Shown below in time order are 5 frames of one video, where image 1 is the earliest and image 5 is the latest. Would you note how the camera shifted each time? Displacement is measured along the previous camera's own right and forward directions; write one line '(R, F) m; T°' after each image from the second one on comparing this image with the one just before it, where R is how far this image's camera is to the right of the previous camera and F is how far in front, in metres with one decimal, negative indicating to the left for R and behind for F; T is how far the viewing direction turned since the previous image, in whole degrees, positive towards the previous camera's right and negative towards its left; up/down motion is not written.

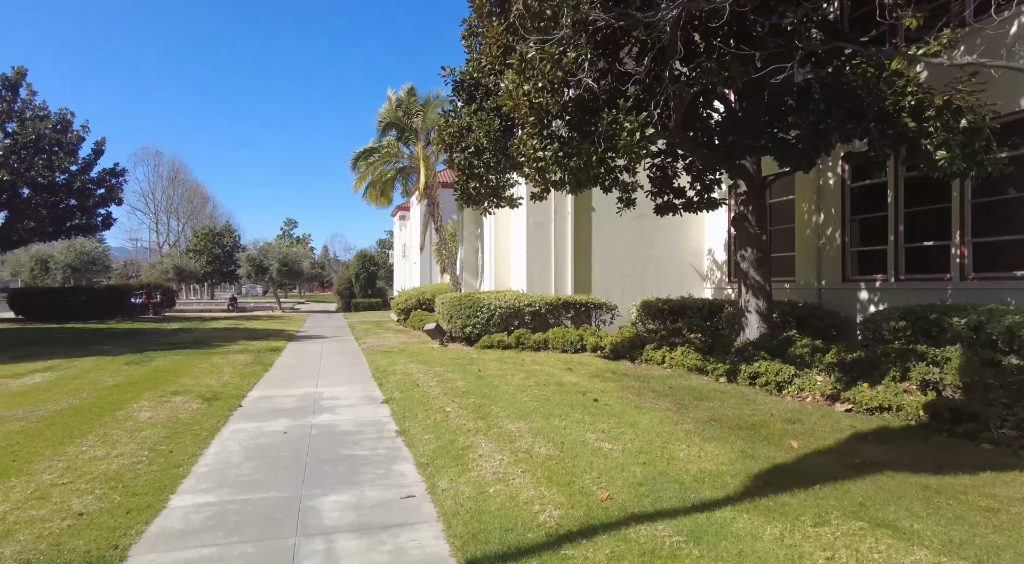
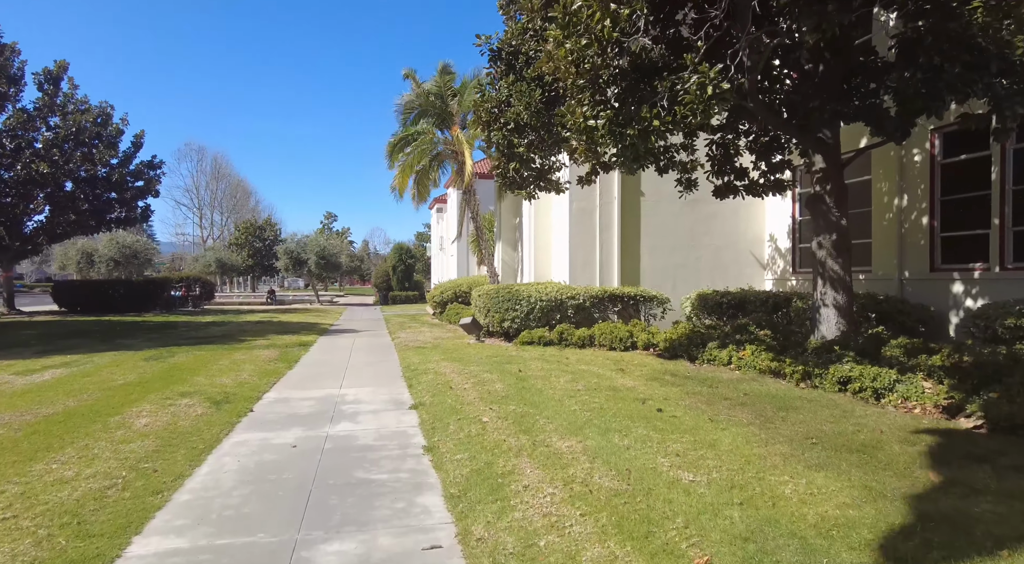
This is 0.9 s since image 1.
(-0.1, +1.0) m; -4°
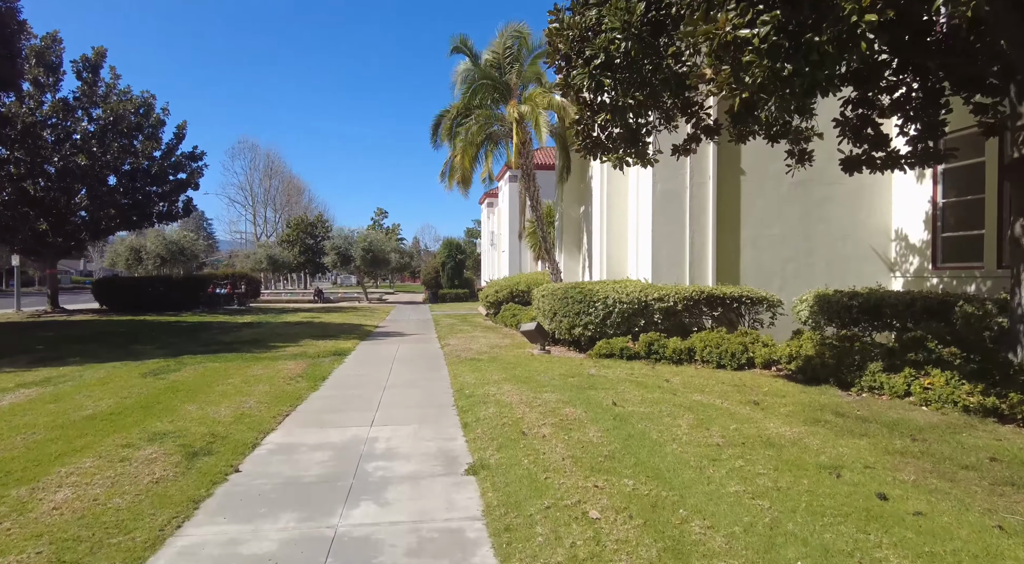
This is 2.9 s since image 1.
(-0.4, +2.3) m; -5°
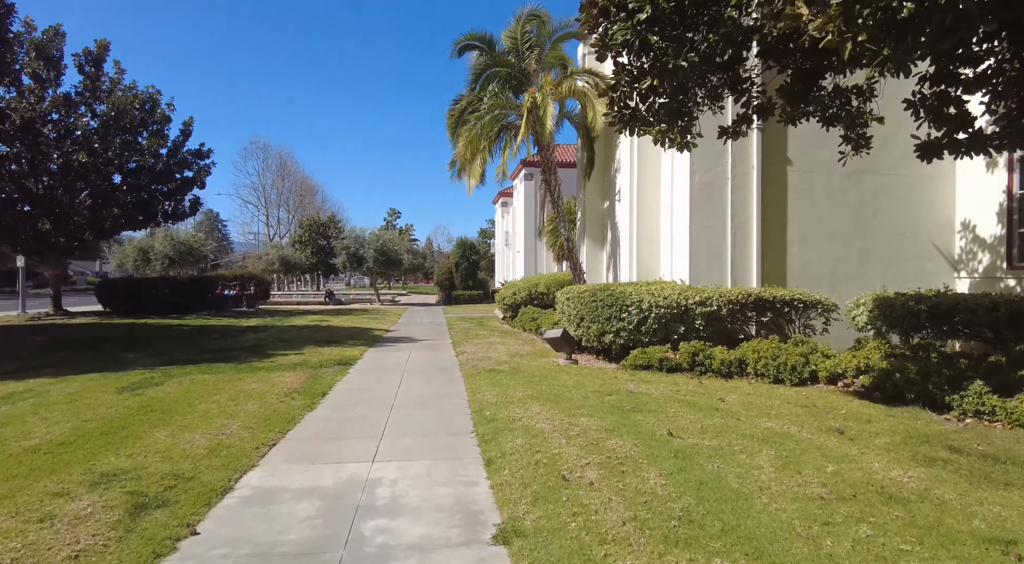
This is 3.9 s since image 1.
(-0.2, +1.1) m; -1°
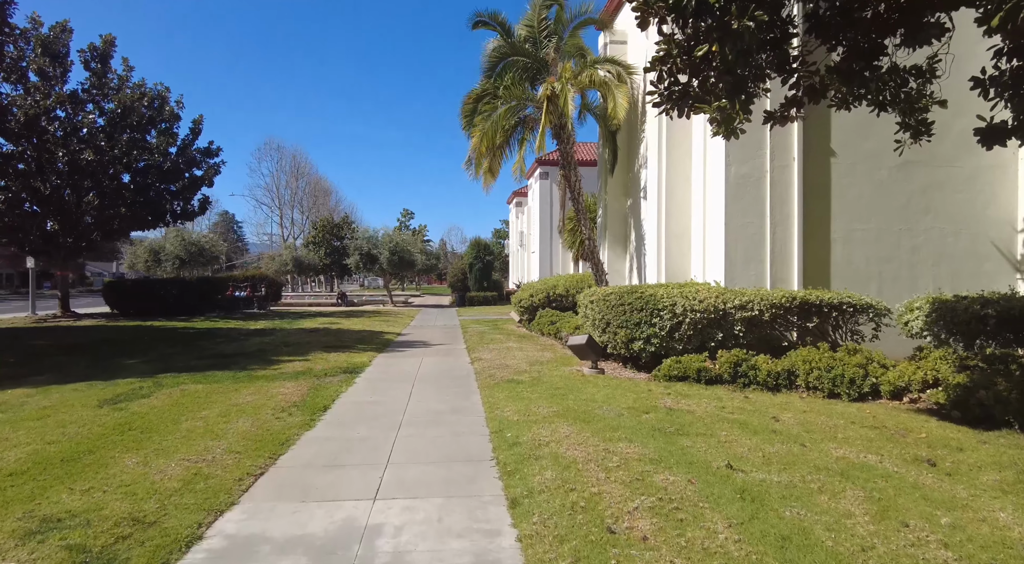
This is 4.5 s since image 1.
(-0.1, +0.8) m; -1°
